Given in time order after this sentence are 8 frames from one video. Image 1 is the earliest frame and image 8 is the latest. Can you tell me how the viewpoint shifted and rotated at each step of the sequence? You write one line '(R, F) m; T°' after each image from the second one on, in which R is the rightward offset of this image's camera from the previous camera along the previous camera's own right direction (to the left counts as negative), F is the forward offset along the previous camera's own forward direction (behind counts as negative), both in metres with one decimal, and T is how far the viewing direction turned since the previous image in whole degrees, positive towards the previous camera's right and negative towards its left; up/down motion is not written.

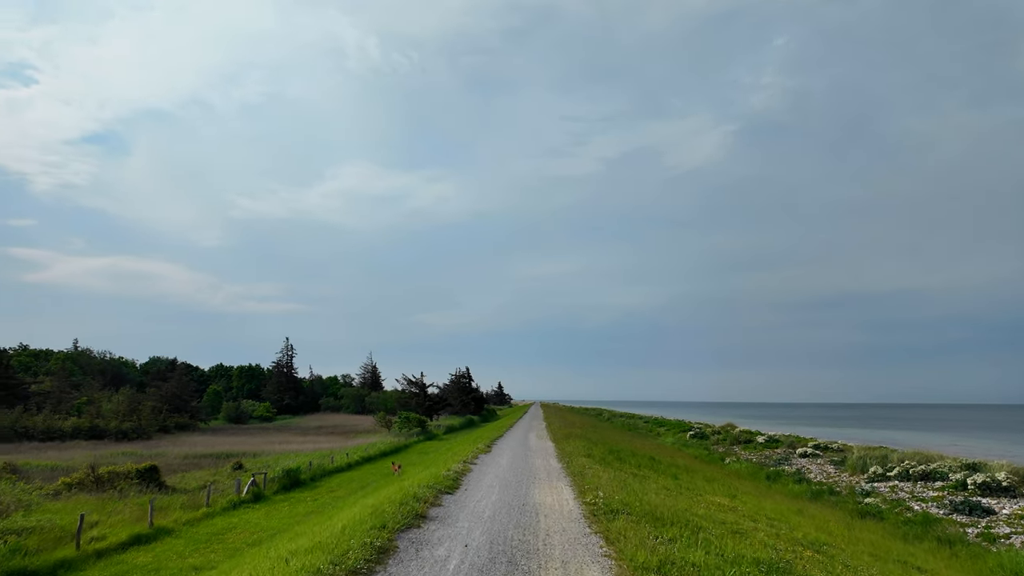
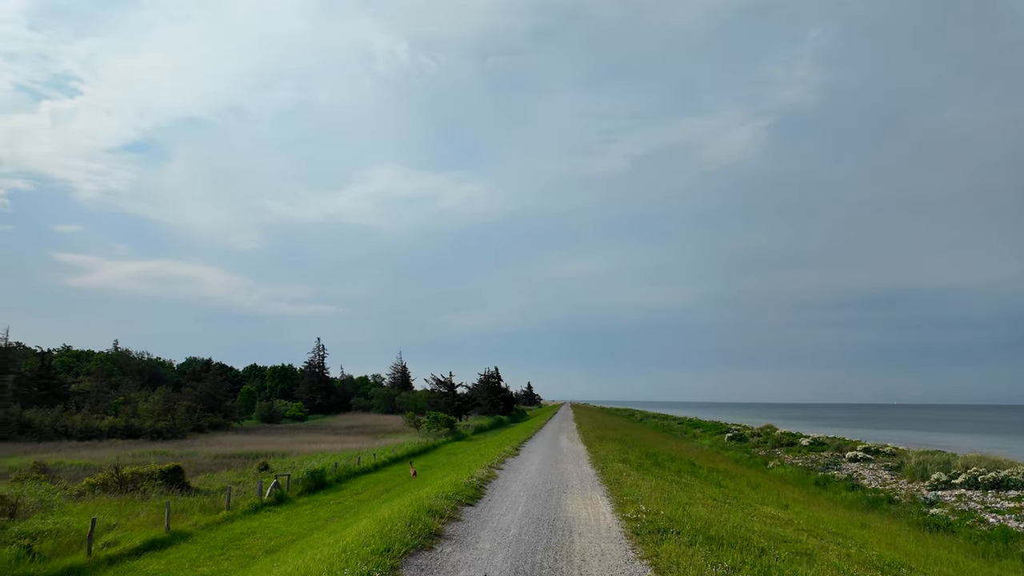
(0.0, +1.5) m; -3°
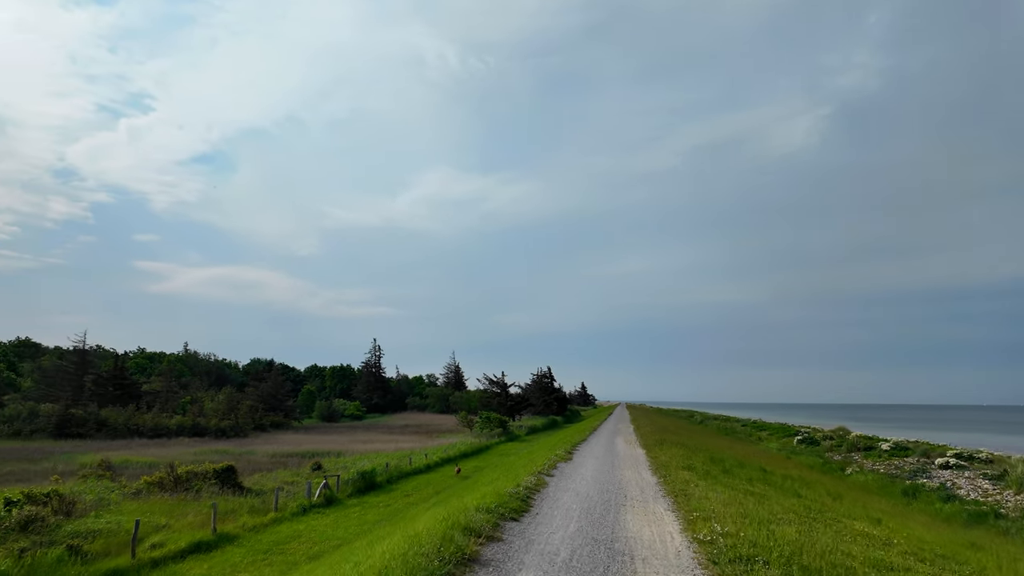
(+0.1, +1.5) m; -6°
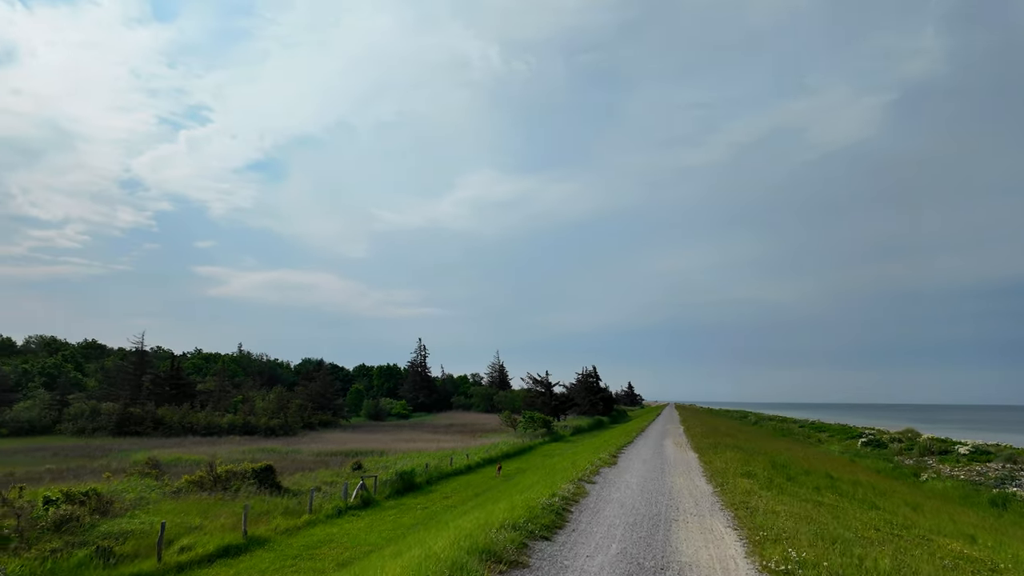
(+0.3, +1.4) m; -5°
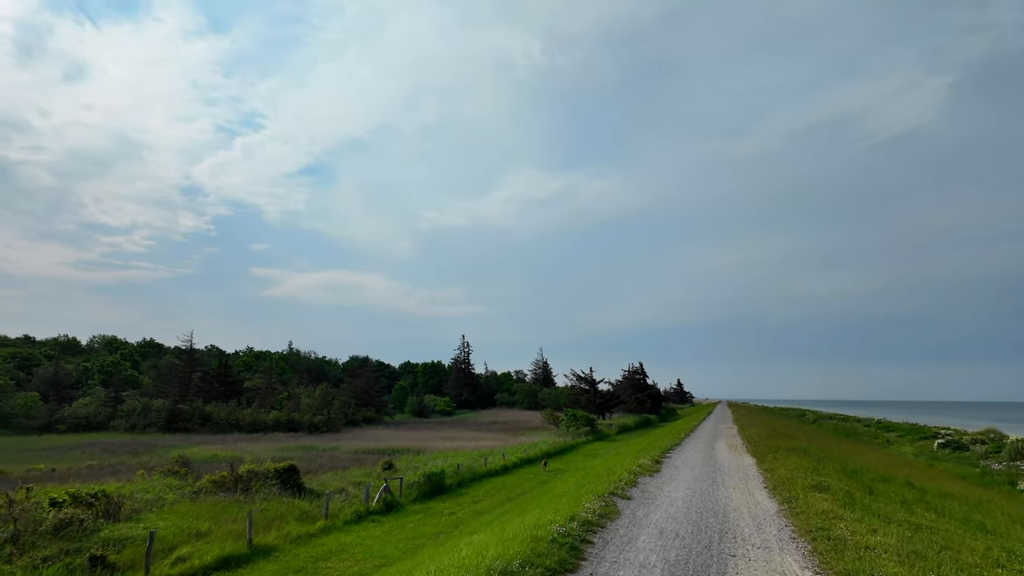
(+0.7, +2.2) m; -5°
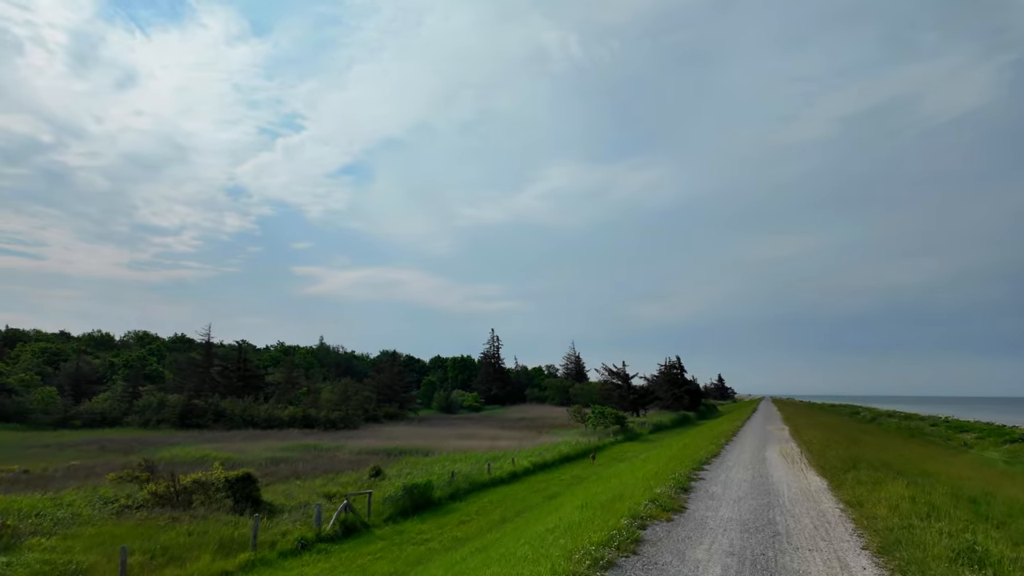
(+1.2, +4.2) m; -4°
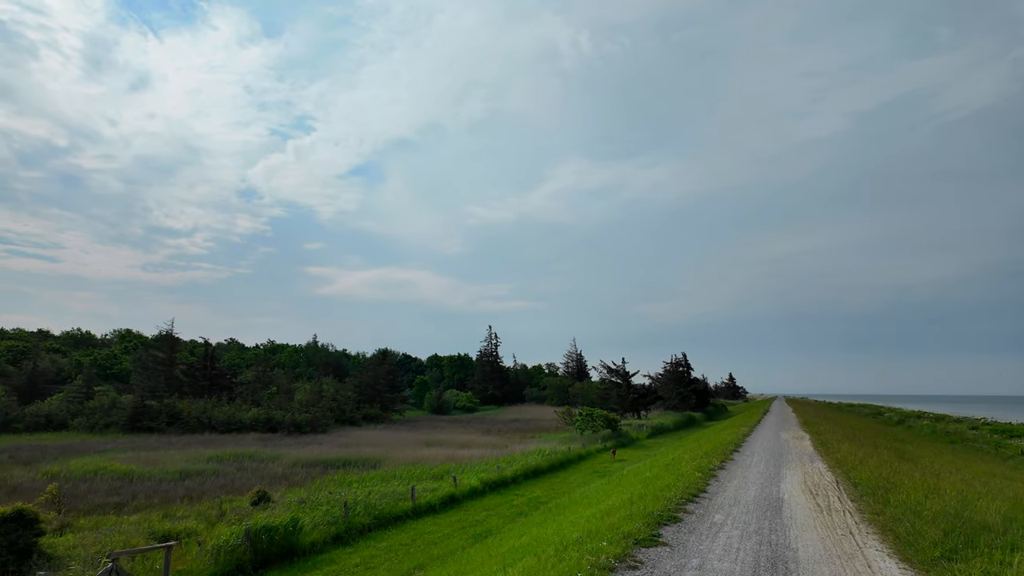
(+3.3, +4.8) m; -1°
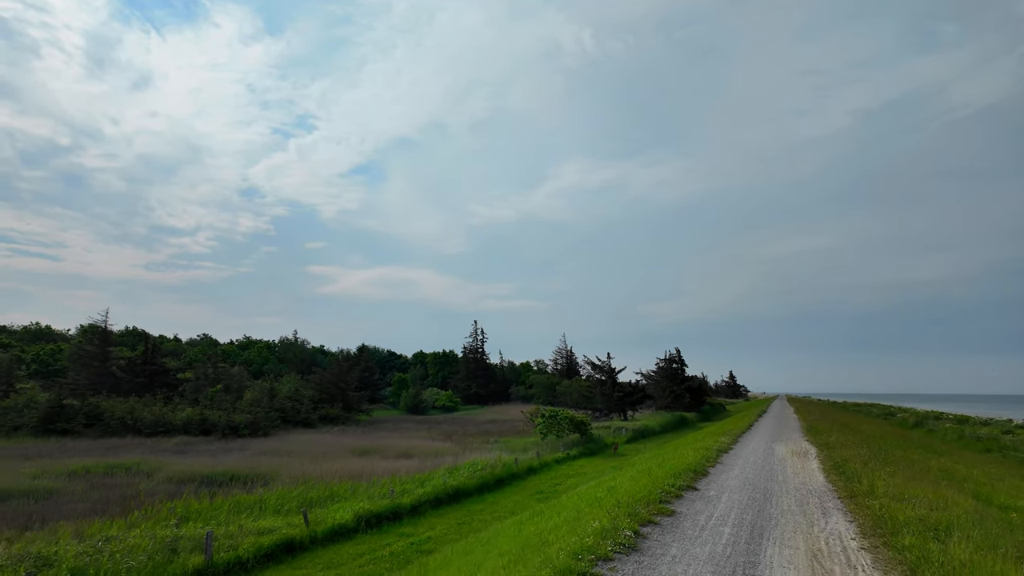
(+4.4, +5.0) m; -1°
